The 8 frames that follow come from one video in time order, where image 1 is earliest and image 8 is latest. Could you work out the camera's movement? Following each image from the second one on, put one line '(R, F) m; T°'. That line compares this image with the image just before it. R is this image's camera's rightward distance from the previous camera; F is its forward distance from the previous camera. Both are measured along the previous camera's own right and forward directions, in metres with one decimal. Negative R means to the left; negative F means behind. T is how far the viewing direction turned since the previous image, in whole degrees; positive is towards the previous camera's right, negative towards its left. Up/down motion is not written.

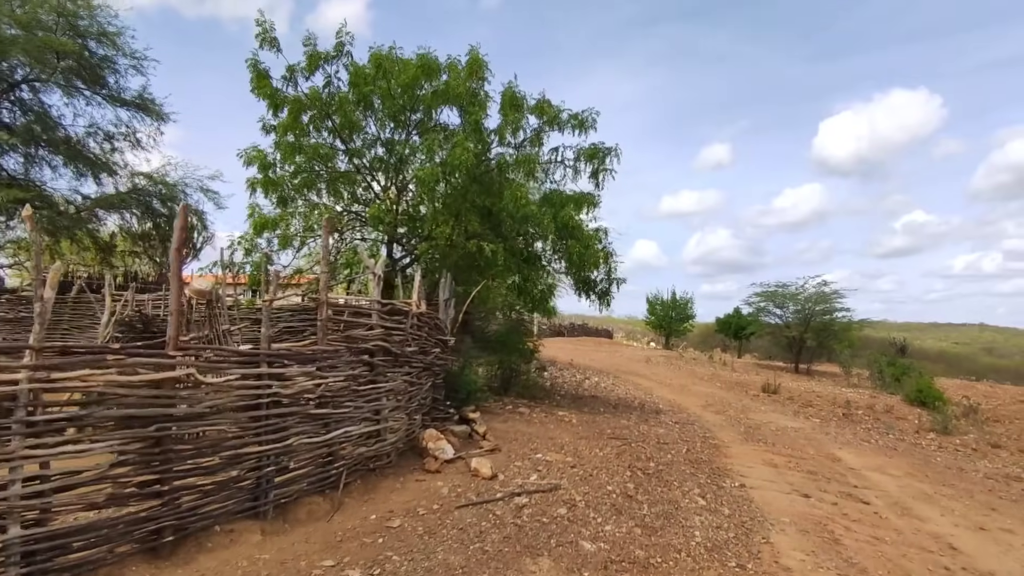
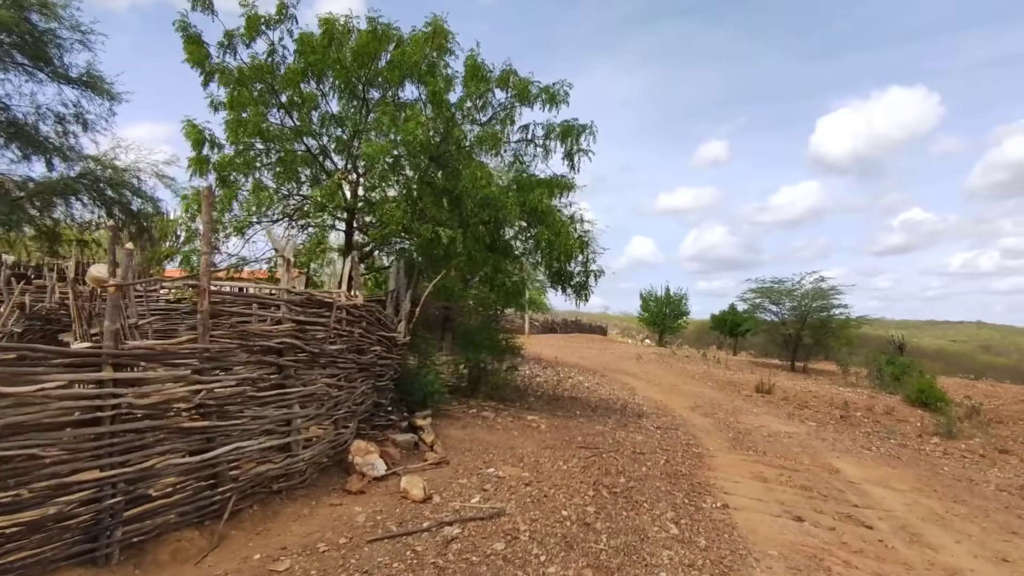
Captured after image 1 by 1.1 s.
(+0.4, +0.9) m; 0°
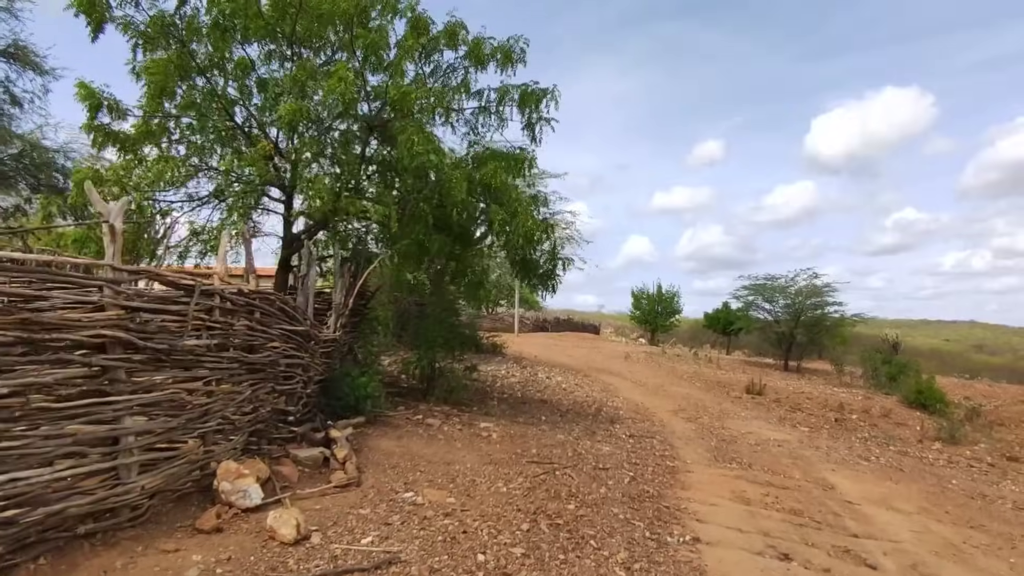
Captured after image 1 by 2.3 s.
(+0.5, +1.1) m; 0°
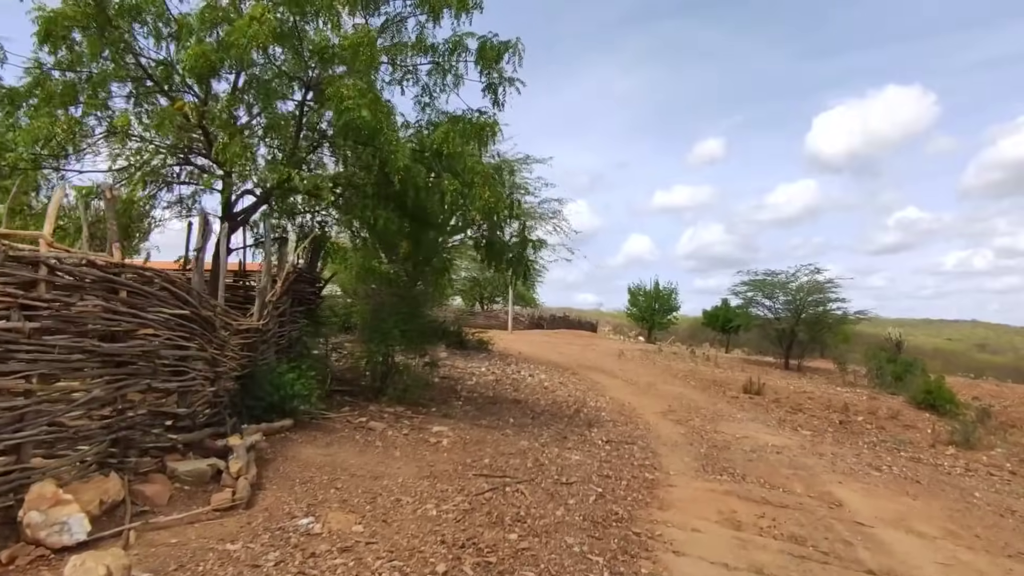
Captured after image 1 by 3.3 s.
(+0.4, +1.1) m; 0°
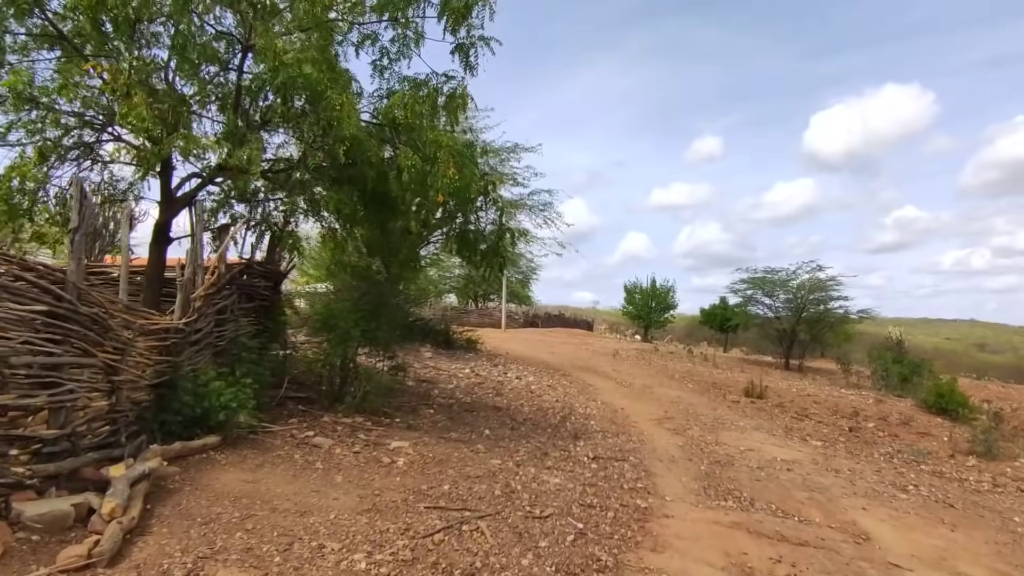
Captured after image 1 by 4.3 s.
(+0.2, +1.0) m; 0°
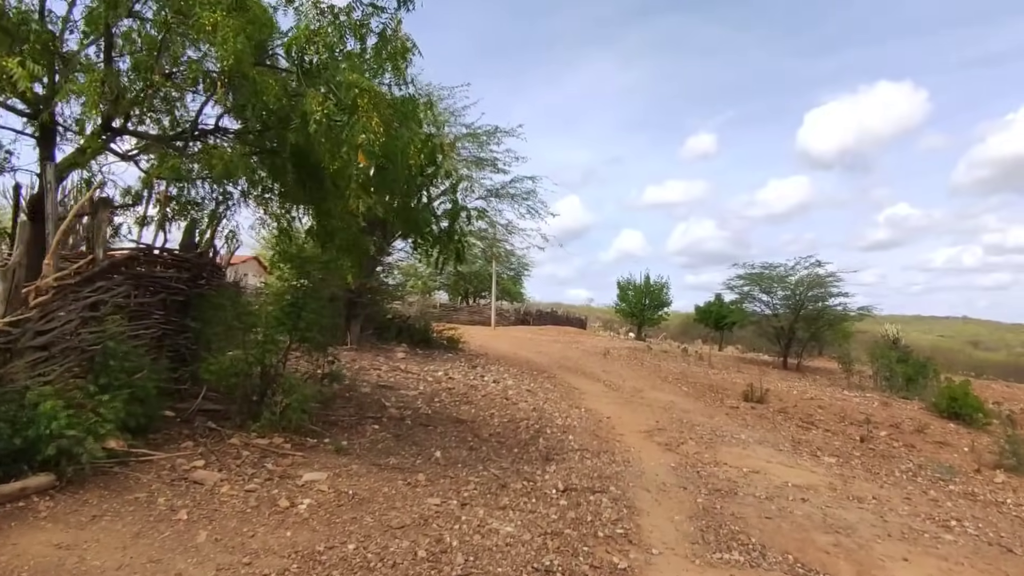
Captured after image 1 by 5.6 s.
(+0.3, +1.3) m; 0°
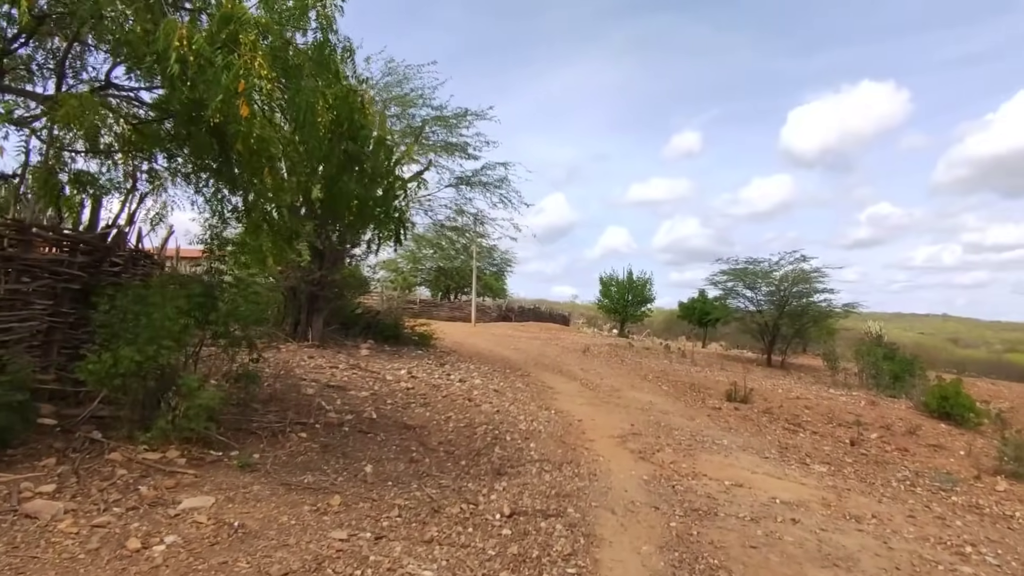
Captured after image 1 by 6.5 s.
(+0.3, +0.9) m; +1°
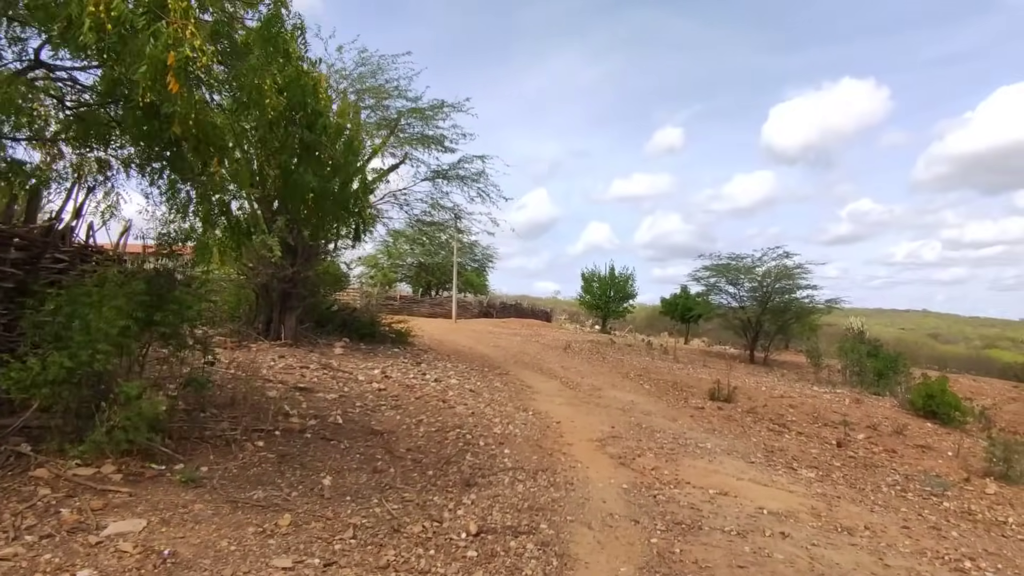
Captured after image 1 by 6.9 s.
(+0.1, +0.4) m; +1°
